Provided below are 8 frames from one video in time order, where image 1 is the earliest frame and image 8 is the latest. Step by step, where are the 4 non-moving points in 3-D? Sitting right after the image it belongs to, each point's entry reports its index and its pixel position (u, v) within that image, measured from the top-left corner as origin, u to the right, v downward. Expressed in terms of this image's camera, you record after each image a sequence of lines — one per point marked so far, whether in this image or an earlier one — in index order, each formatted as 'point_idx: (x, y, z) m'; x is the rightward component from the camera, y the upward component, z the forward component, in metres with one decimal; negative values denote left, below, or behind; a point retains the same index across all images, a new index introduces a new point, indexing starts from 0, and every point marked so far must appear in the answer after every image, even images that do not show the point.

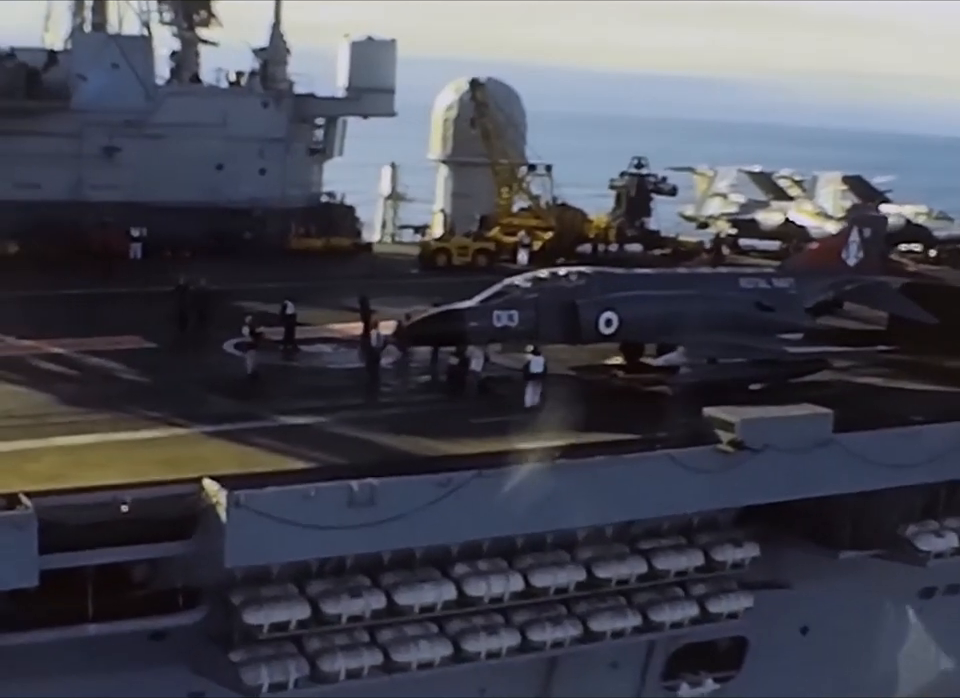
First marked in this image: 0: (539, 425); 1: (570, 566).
0: (+0.7, -1.2, +19.7) m
1: (+1.3, -3.3, +19.8) m
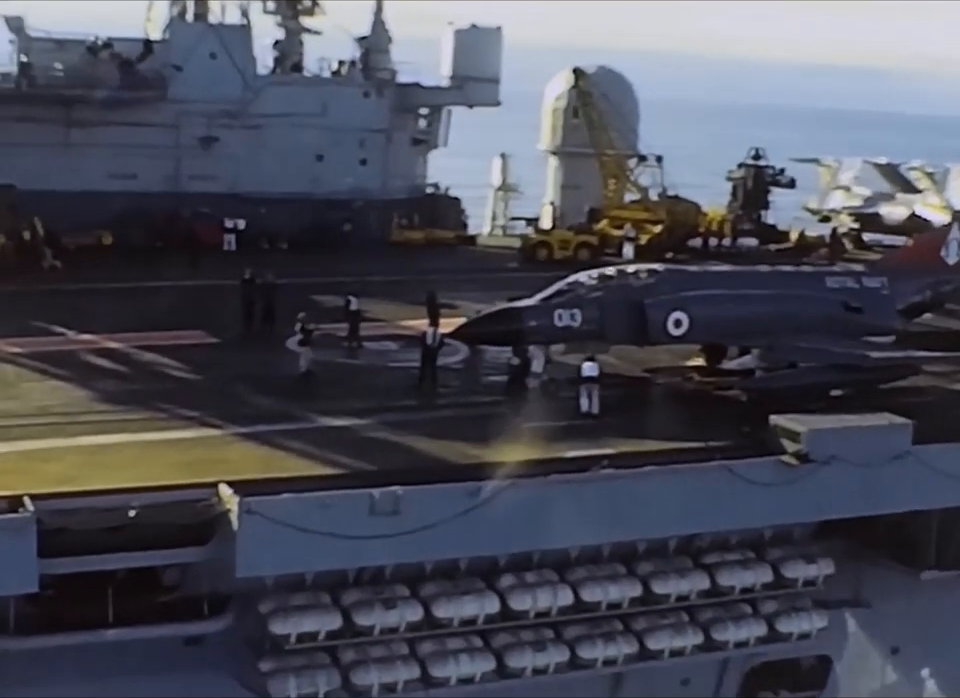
0: (+1.4, -1.2, +18.7) m
1: (+2.0, -3.3, +18.7) m
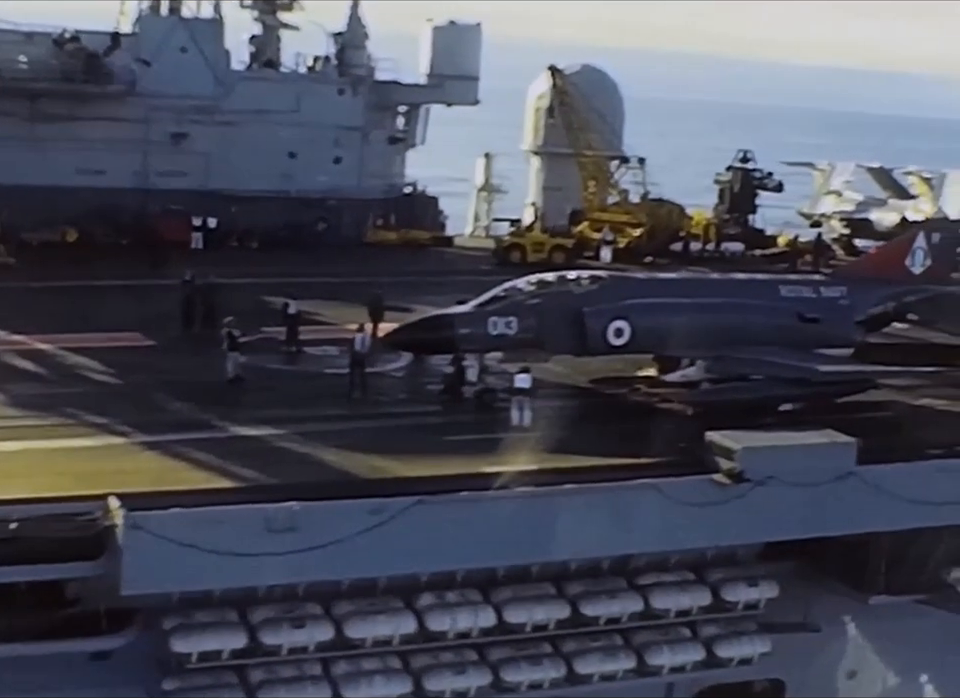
0: (+0.4, -1.3, +17.9) m
1: (+1.0, -3.4, +17.9) m
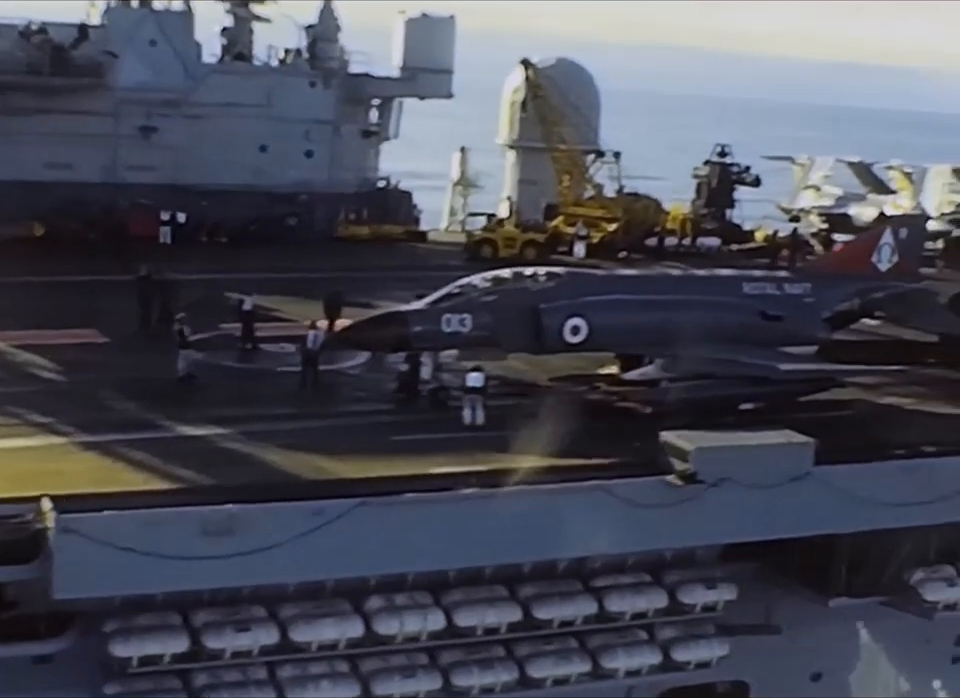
0: (-0.3, -1.3, +17.5) m
1: (+0.3, -3.4, +17.6) m
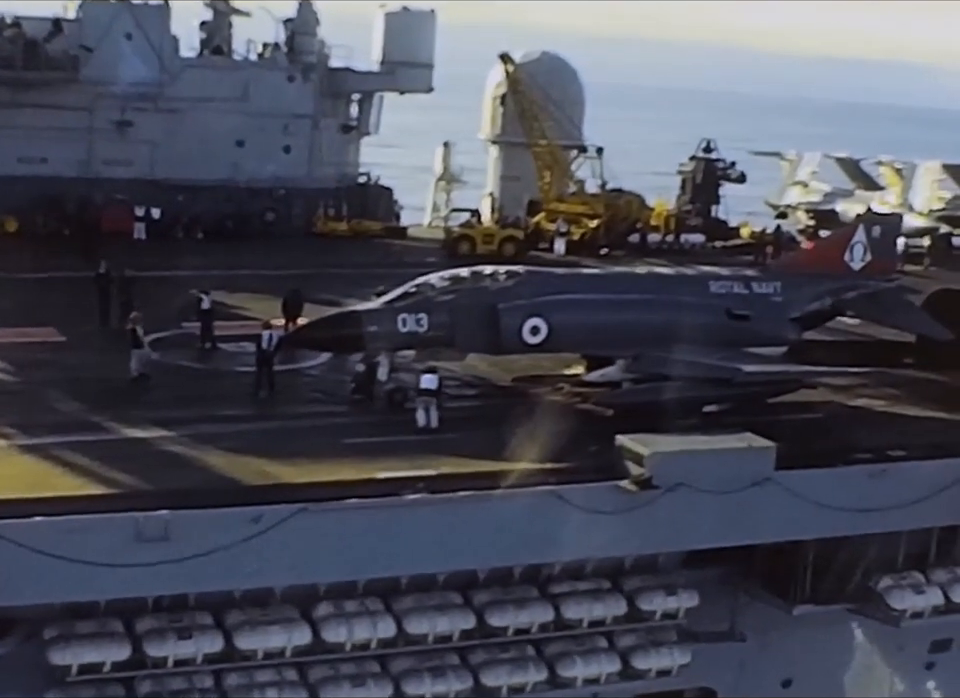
0: (-0.9, -1.3, +17.2) m
1: (-0.3, -3.4, +17.2) m
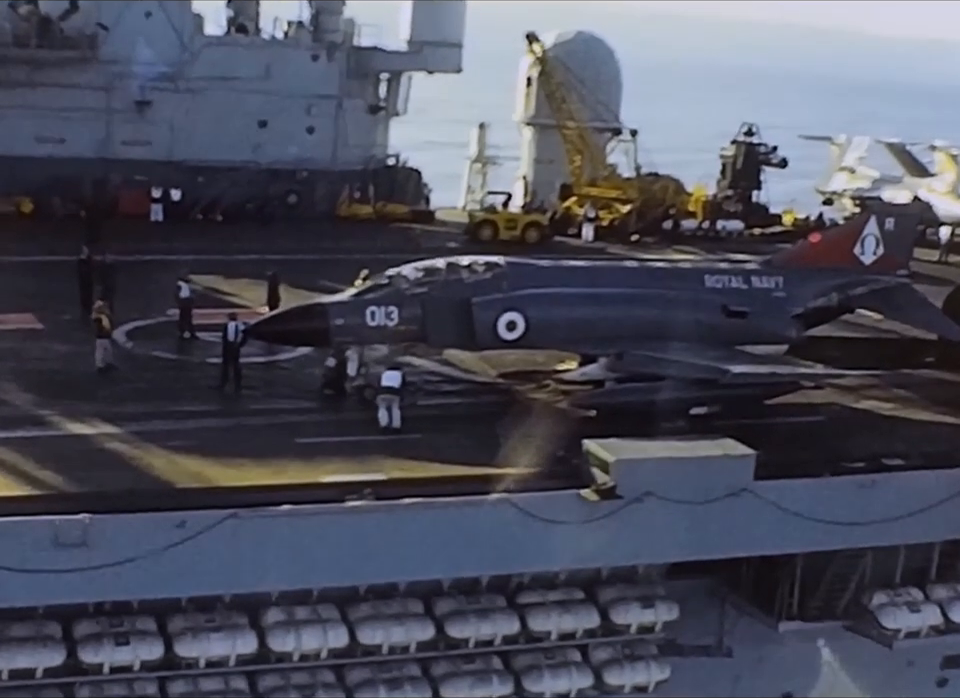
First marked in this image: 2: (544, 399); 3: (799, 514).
0: (-1.3, -1.2, +16.3) m
1: (-0.8, -3.4, +16.4) m
2: (+0.9, -0.7, +18.8) m
3: (+3.9, -2.0, +16.0) m
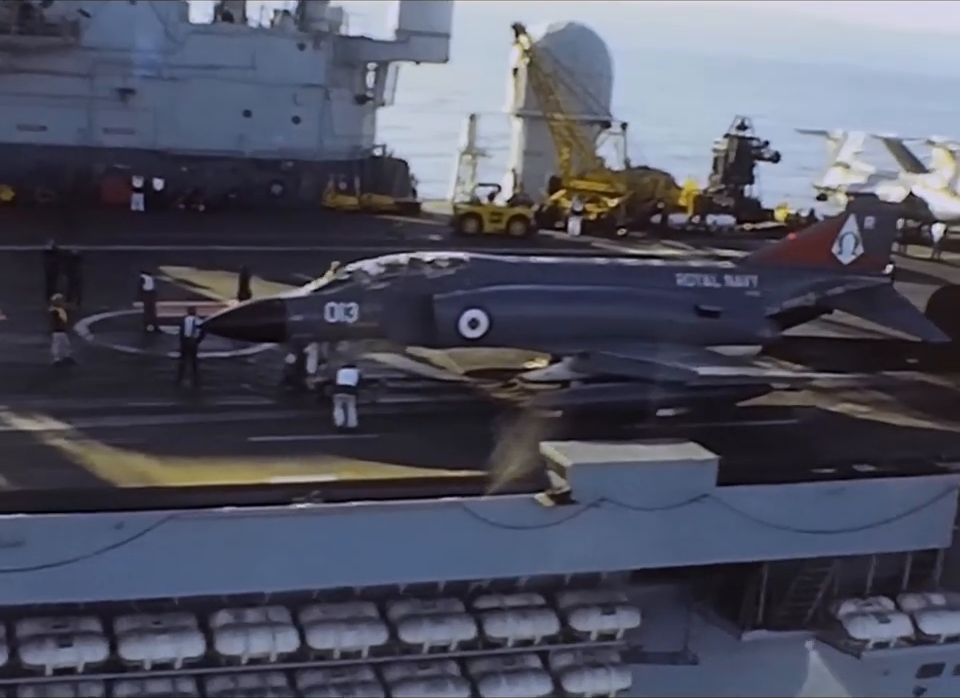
0: (-1.9, -1.2, +16.0) m
1: (-1.4, -3.4, +16.0) m
2: (+0.4, -0.6, +18.4) m
3: (+3.4, -2.0, +15.6) m
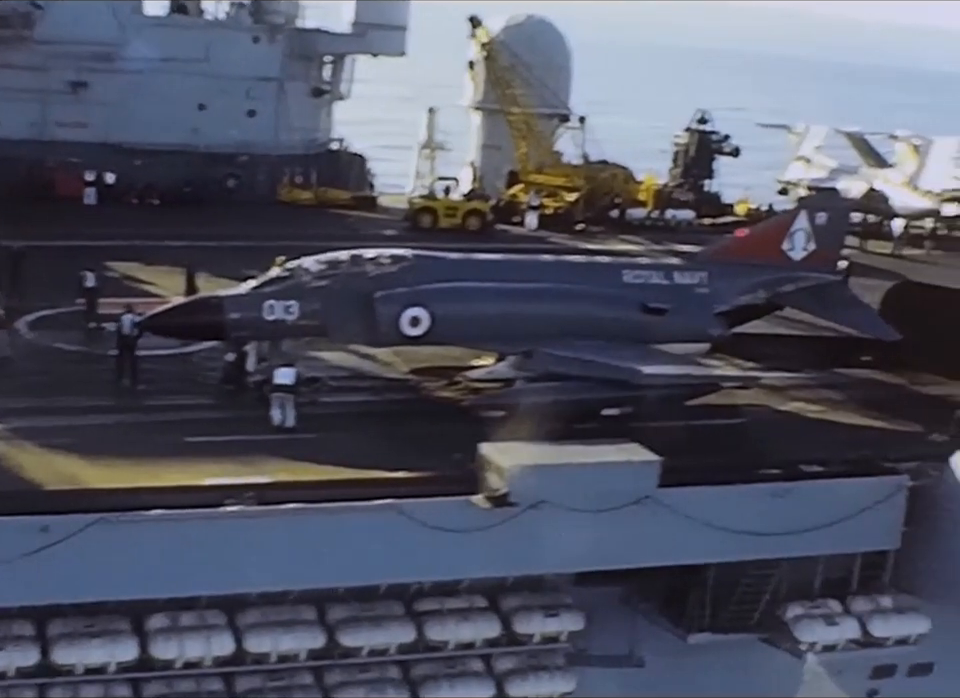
0: (-2.6, -1.2, +15.7) m
1: (-2.1, -3.3, +15.7) m
2: (-0.3, -0.6, +18.2) m
3: (+2.6, -2.0, +15.4) m
